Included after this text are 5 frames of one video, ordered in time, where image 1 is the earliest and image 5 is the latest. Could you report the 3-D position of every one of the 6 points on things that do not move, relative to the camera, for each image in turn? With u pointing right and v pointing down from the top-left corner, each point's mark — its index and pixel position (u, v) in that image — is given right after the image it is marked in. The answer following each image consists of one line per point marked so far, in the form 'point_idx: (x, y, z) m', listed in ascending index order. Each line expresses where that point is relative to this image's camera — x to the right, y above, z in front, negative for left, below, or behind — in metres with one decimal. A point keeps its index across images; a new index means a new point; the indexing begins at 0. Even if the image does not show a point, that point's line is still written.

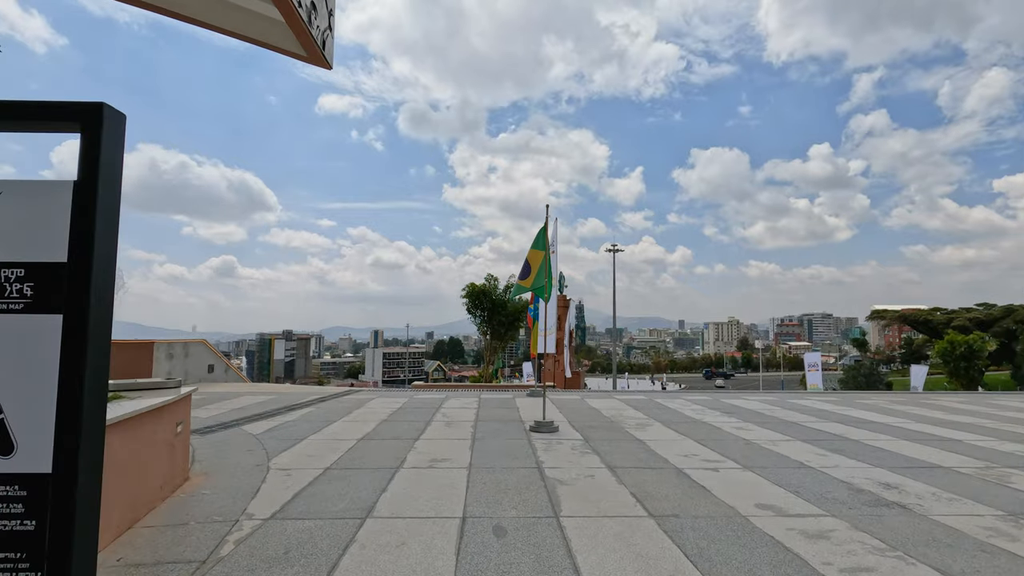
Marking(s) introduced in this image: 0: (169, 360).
0: (-10.5, -2.2, +16.5) m
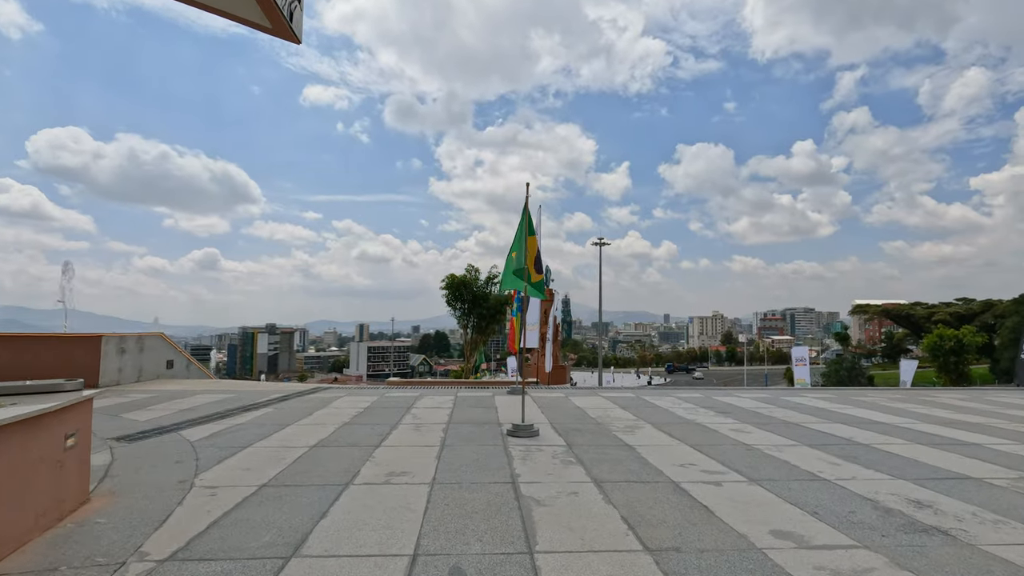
0: (-11.1, -1.9, +15.3) m
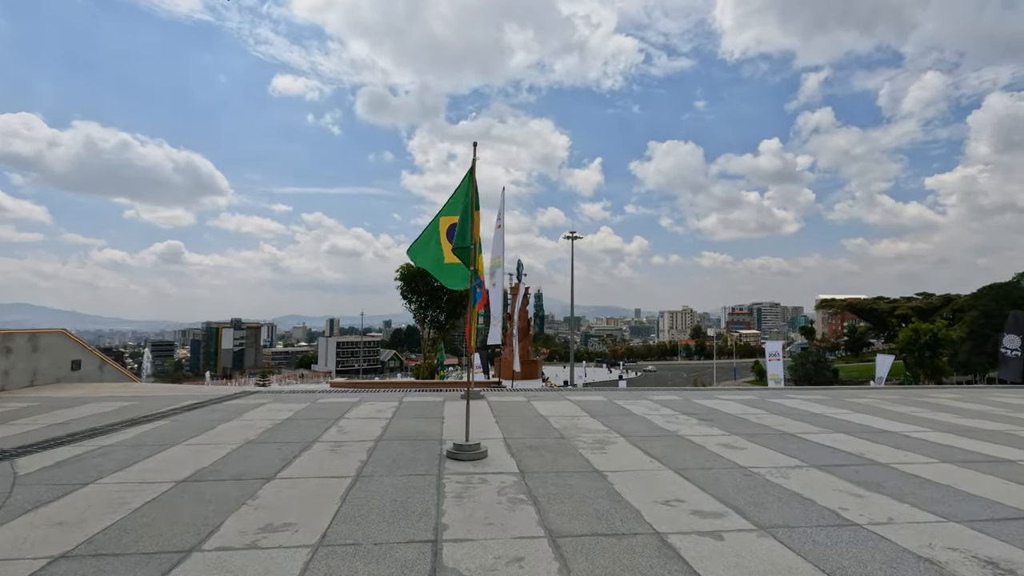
0: (-12.1, -1.6, +13.0) m
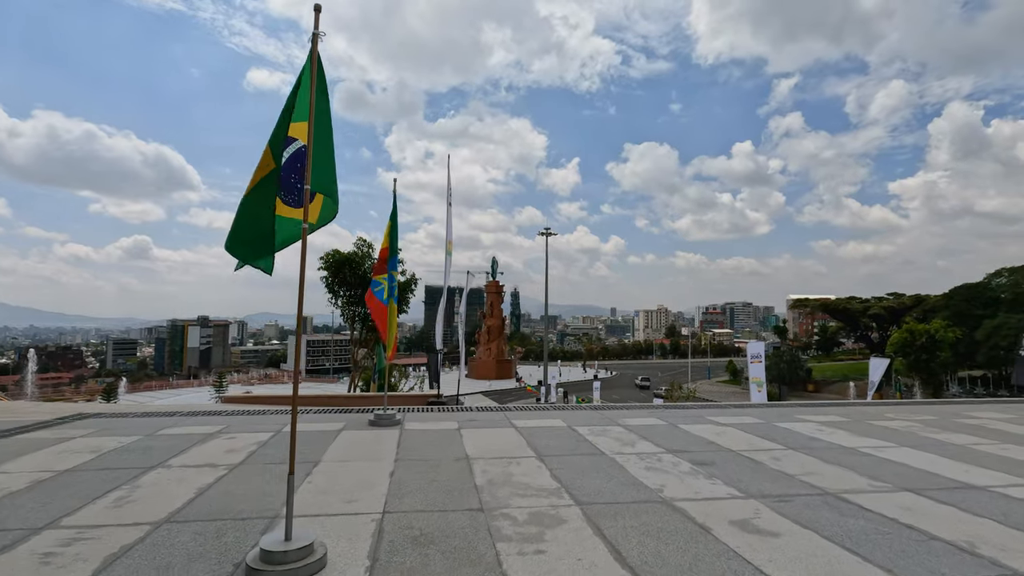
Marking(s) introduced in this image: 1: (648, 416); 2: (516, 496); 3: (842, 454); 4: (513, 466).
0: (-13.4, -1.3, +9.4) m
1: (+2.5, -2.3, +9.8) m
2: (0.0, -2.1, +5.4) m
3: (+4.4, -2.2, +7.3) m
4: (0.0, -2.1, +6.4) m
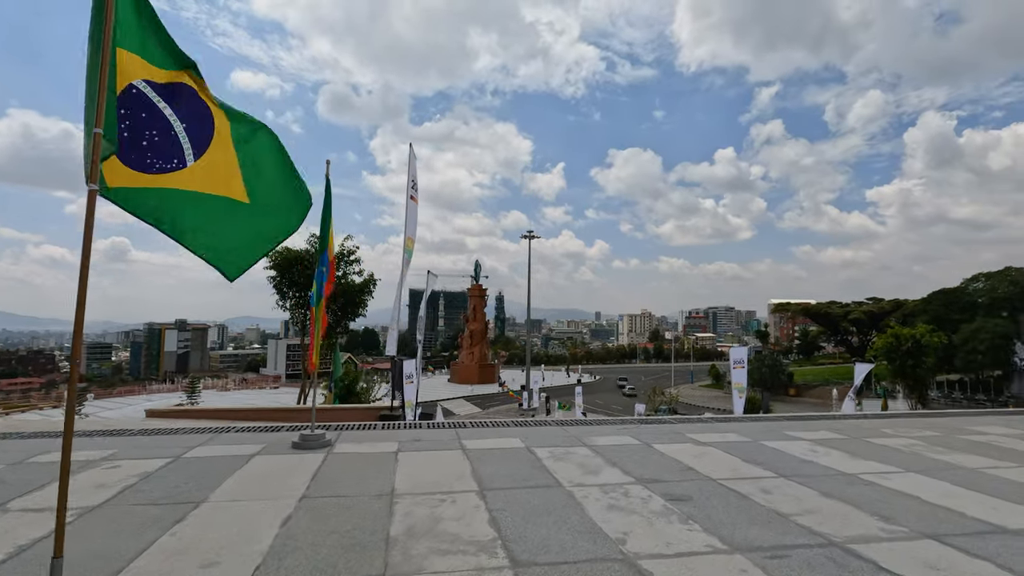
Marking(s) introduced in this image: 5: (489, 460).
0: (-14.1, -1.3, +7.8) m
1: (+1.8, -2.3, +8.6) m
2: (-0.6, -2.0, +4.2) m
3: (+3.8, -2.2, +6.2) m
4: (-0.6, -2.1, +5.2) m
5: (-0.2, -2.2, +6.8) m
